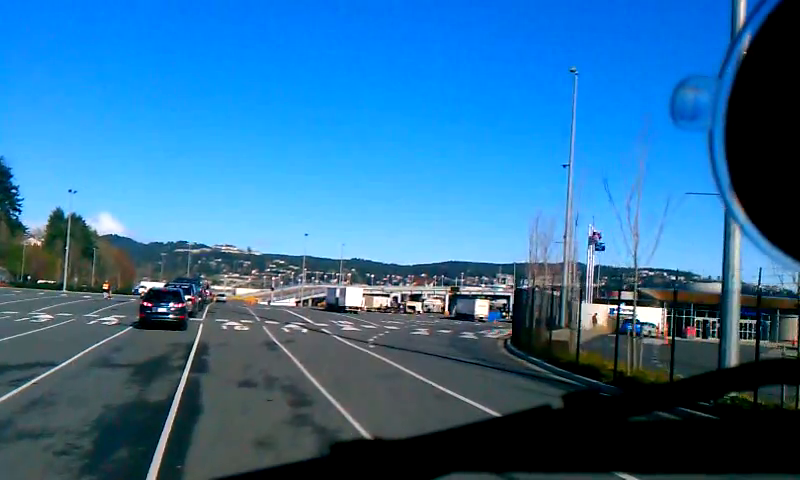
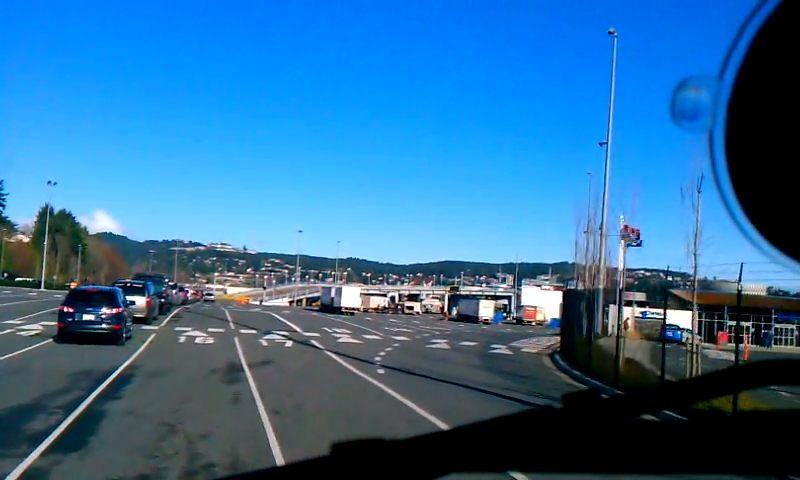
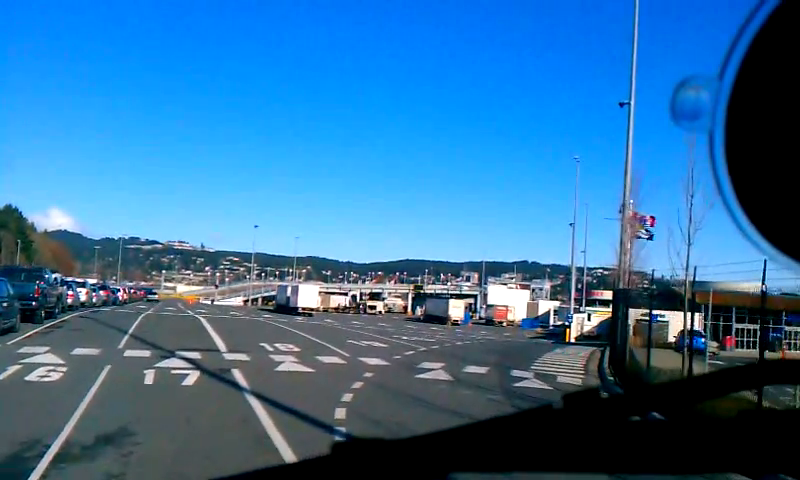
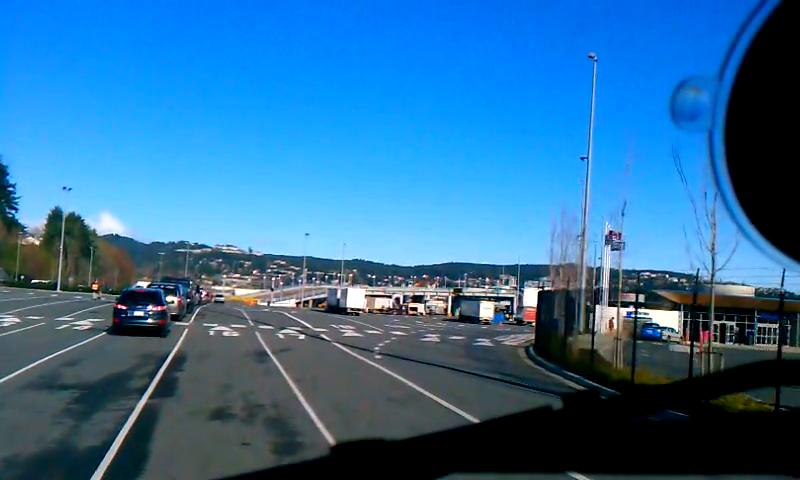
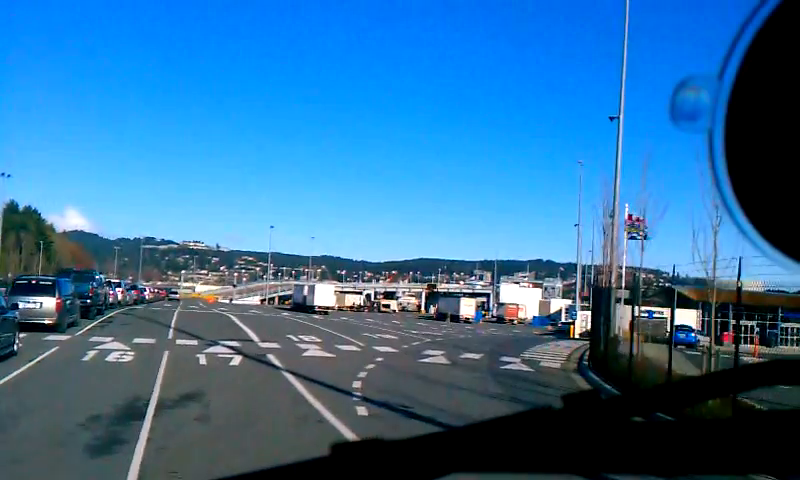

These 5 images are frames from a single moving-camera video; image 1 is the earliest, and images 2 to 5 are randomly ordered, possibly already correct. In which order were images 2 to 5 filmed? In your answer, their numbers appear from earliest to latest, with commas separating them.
4, 2, 5, 3
